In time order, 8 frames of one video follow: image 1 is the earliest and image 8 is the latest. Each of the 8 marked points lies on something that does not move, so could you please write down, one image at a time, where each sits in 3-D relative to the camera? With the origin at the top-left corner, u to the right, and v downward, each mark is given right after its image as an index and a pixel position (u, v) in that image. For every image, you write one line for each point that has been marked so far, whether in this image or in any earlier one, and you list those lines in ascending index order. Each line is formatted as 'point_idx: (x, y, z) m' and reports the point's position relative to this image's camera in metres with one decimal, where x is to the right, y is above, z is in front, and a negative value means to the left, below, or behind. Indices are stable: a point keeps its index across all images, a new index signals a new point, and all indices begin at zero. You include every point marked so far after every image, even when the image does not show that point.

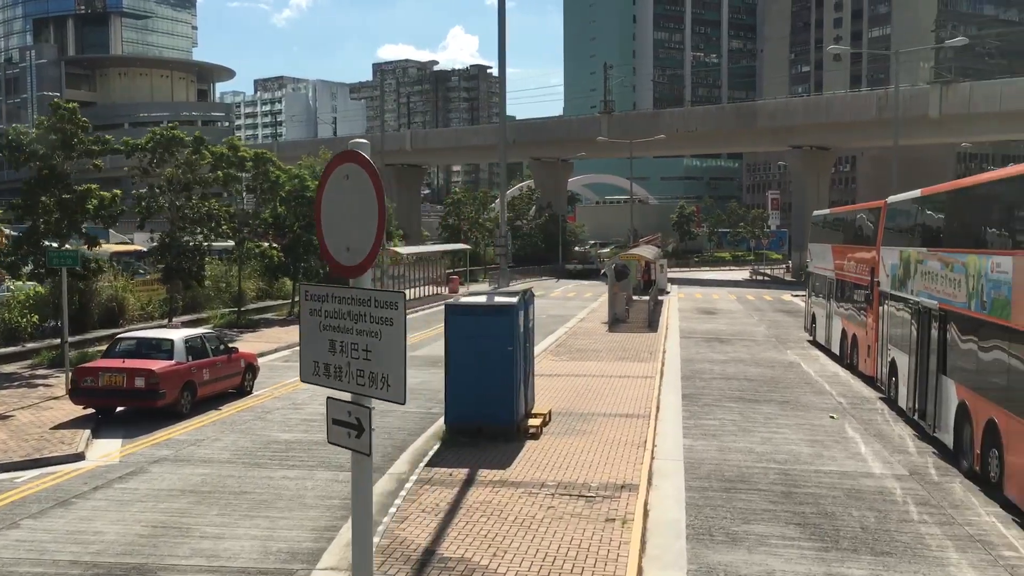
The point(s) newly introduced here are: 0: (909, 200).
0: (+6.6, +1.5, +15.8) m
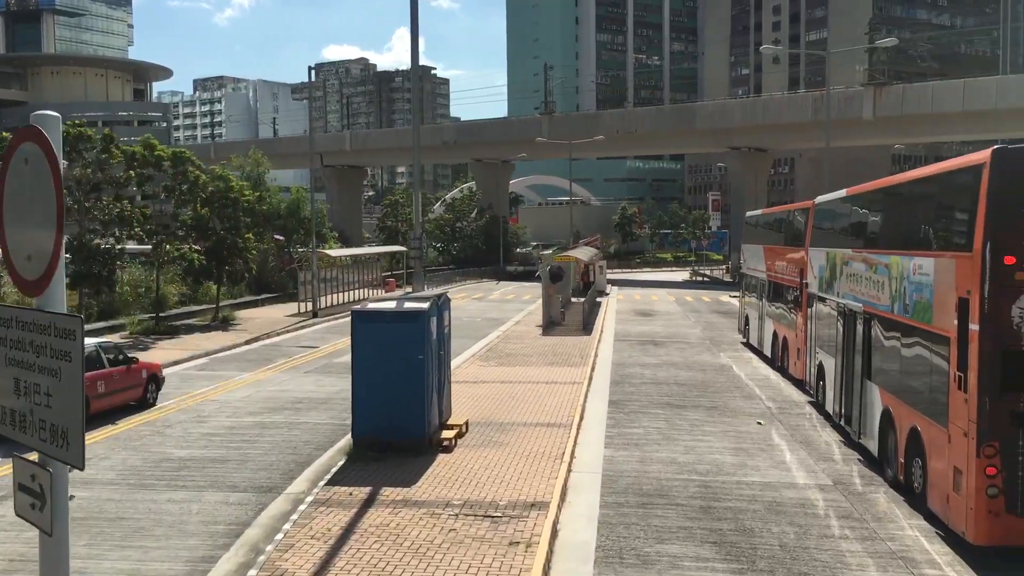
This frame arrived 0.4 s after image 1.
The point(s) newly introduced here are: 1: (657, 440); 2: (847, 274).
0: (+5.2, +1.4, +15.5) m
1: (+2.1, -2.2, +13.9) m
2: (+4.9, +0.2, +14.1) m
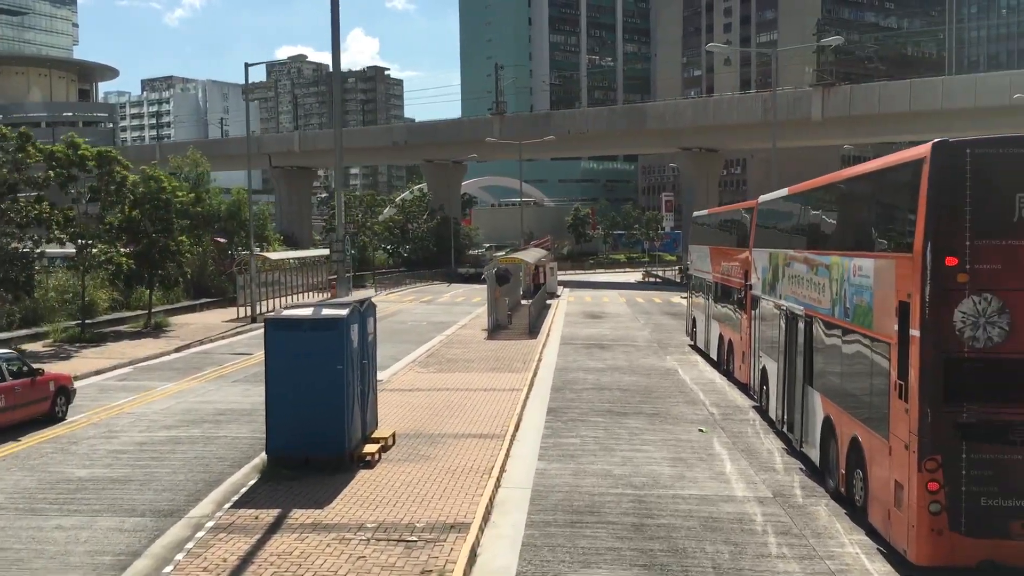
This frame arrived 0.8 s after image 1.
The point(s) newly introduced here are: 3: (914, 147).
0: (+4.2, +1.4, +15.0) m
1: (+1.1, -2.2, +13.3) m
2: (+3.9, +0.2, +13.6) m
3: (+3.6, +1.3, +8.6) m
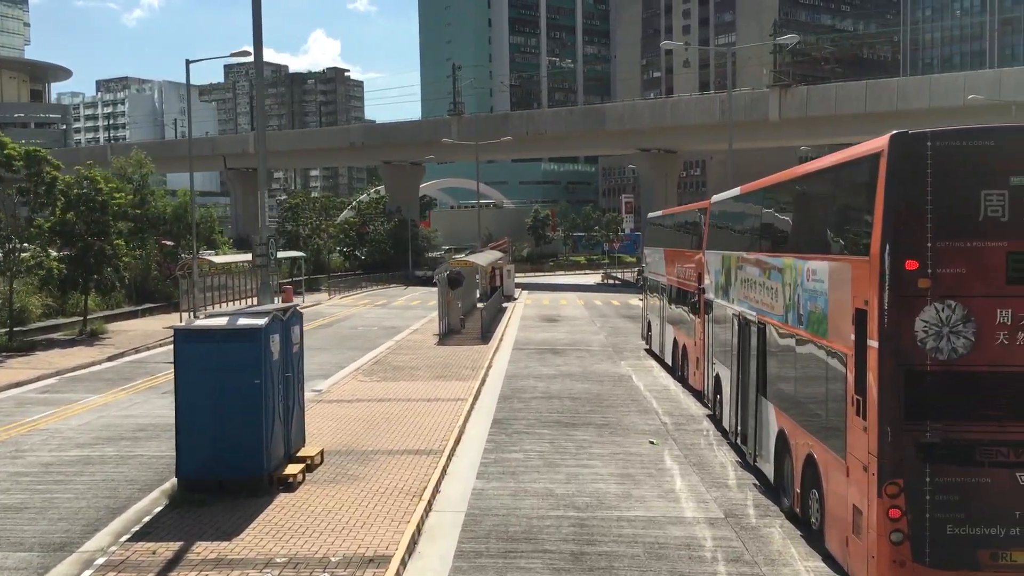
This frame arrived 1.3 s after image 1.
0: (+3.3, +1.4, +14.3) m
1: (+0.3, -2.3, +12.5) m
2: (+3.1, +0.1, +12.9) m
3: (+3.0, +1.2, +7.9) m
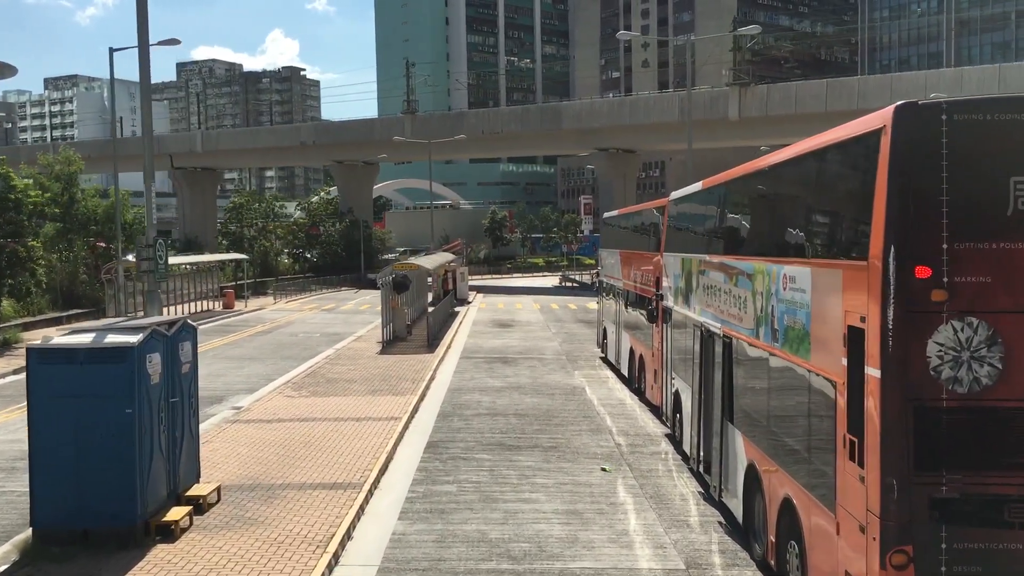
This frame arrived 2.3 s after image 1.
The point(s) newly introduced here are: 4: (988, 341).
0: (+2.4, +1.3, +12.8) m
1: (-0.5, -2.4, +10.8) m
2: (+2.3, 0.0, +11.4) m
3: (+2.3, +1.1, +6.4) m
4: (+2.7, -0.3, +5.5) m
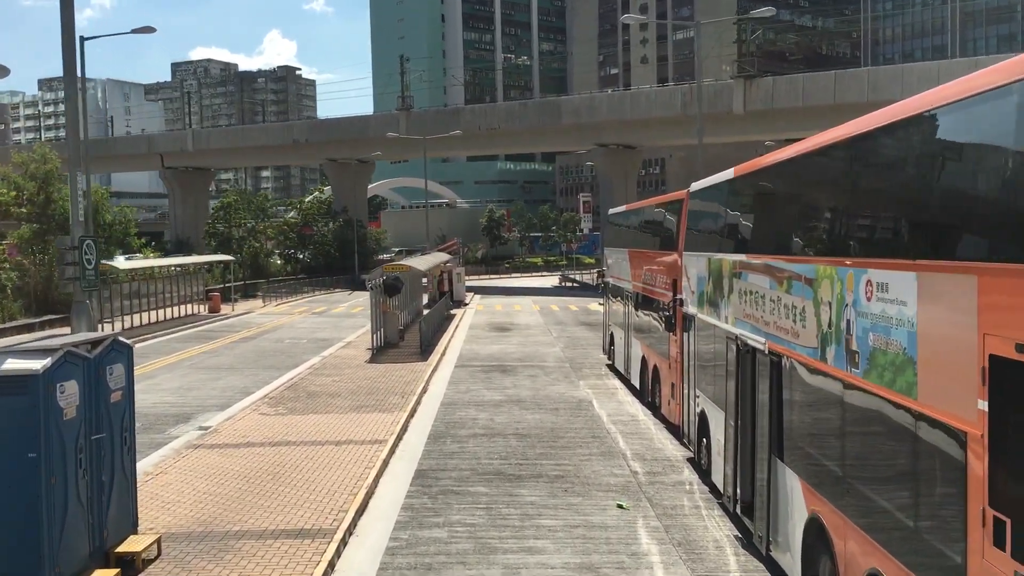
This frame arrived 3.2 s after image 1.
0: (+2.4, +1.2, +11.0) m
1: (-0.5, -2.5, +9.0) m
2: (+2.3, 0.0, +9.6) m
3: (+2.3, +1.1, +4.6) m
4: (+2.7, -0.4, +3.7) m
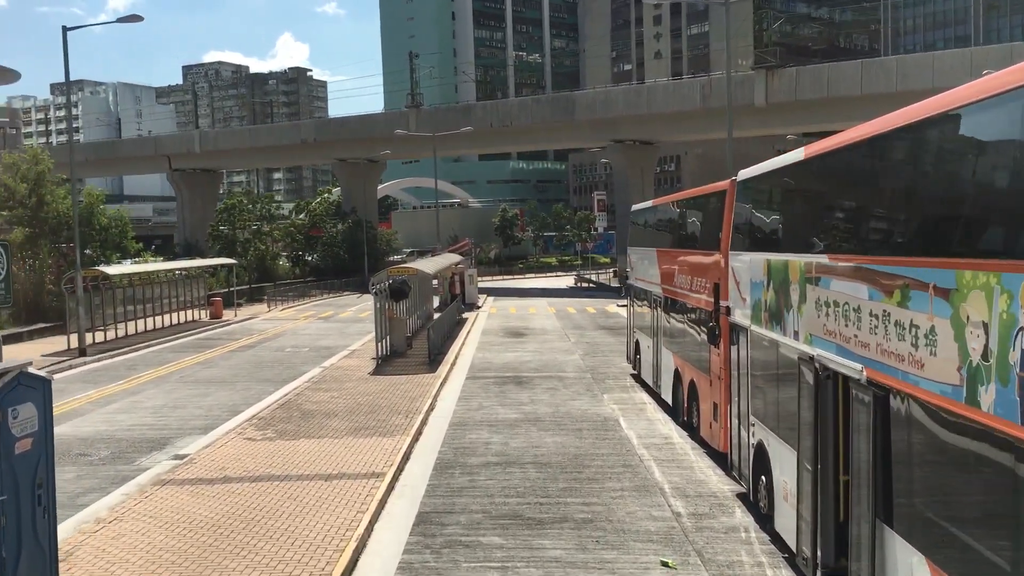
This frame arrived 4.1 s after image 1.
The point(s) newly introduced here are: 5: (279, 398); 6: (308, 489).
0: (+2.5, +1.1, +9.0) m
1: (-0.3, -2.6, +7.1) m
2: (+2.4, -0.1, +7.6) m
3: (+2.4, +1.0, +2.6) m
4: (+2.8, -0.4, +1.7) m
5: (-4.5, -2.1, +18.4) m
6: (-2.4, -2.4, +11.3) m
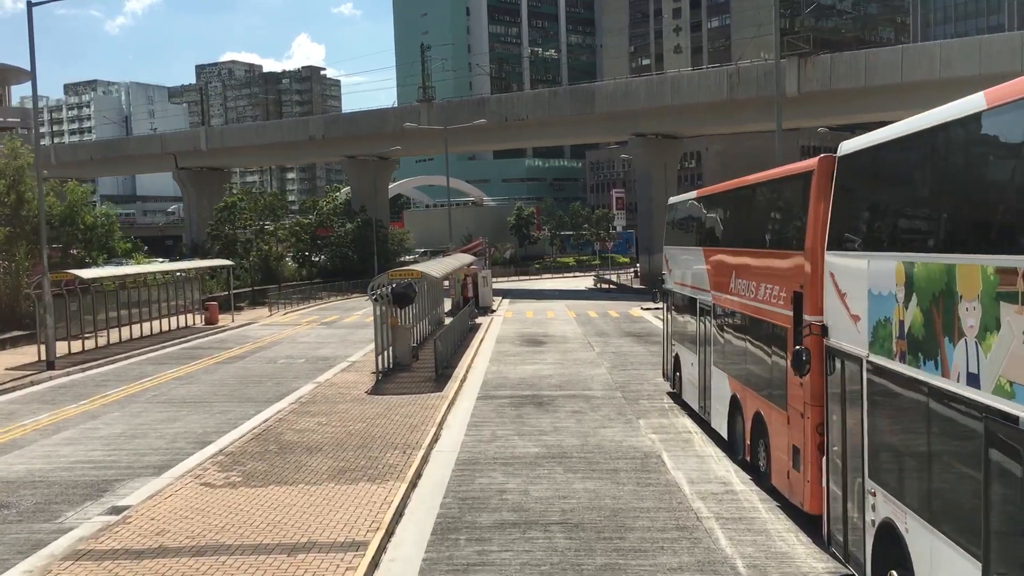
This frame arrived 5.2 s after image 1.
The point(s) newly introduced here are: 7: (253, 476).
0: (+2.7, +1.0, +6.2) m
1: (-0.2, -2.7, +4.3) m
2: (+2.6, -0.2, +4.8) m
3: (+2.5, +0.9, -0.2) m
4: (+2.8, -0.5, -1.1) m
5: (-4.2, -2.2, +15.7) m
6: (-2.2, -2.5, +8.6) m
7: (-3.3, -2.3, +12.1) m
